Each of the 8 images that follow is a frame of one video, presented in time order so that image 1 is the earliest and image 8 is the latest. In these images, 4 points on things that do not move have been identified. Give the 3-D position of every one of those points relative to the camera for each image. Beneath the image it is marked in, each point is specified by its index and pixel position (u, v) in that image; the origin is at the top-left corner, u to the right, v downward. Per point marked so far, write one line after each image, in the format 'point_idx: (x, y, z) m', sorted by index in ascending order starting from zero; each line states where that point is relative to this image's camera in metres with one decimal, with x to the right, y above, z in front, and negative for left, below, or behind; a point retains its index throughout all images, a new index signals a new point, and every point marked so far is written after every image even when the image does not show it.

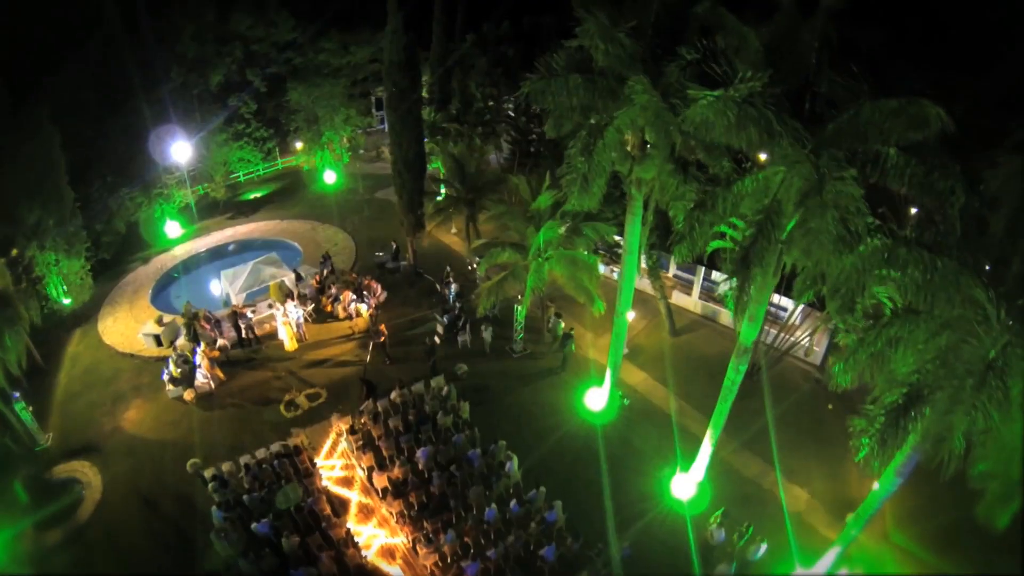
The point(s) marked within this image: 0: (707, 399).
0: (+6.7, -3.8, +14.3) m
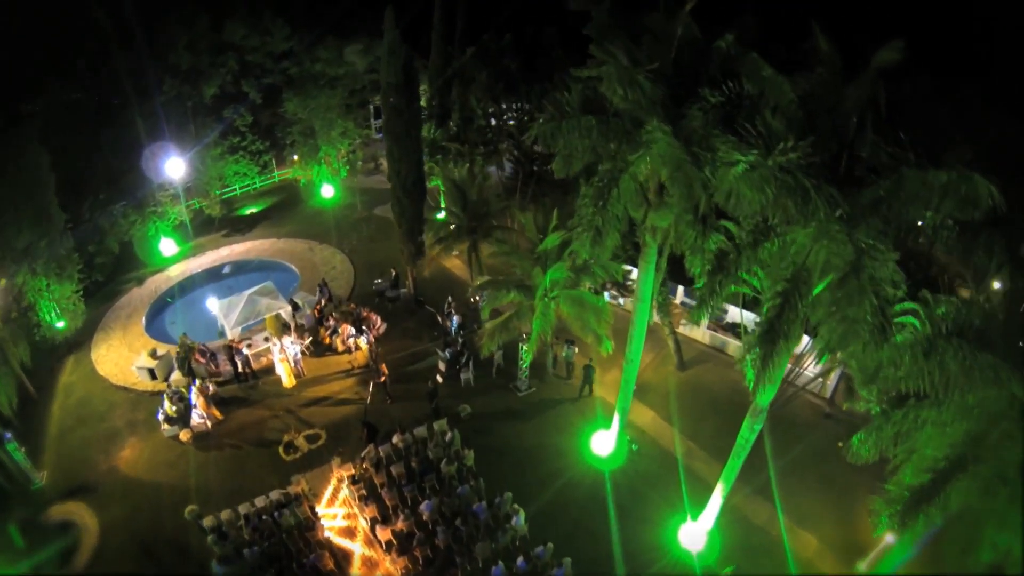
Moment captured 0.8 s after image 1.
0: (+6.9, -5.1, +13.9) m
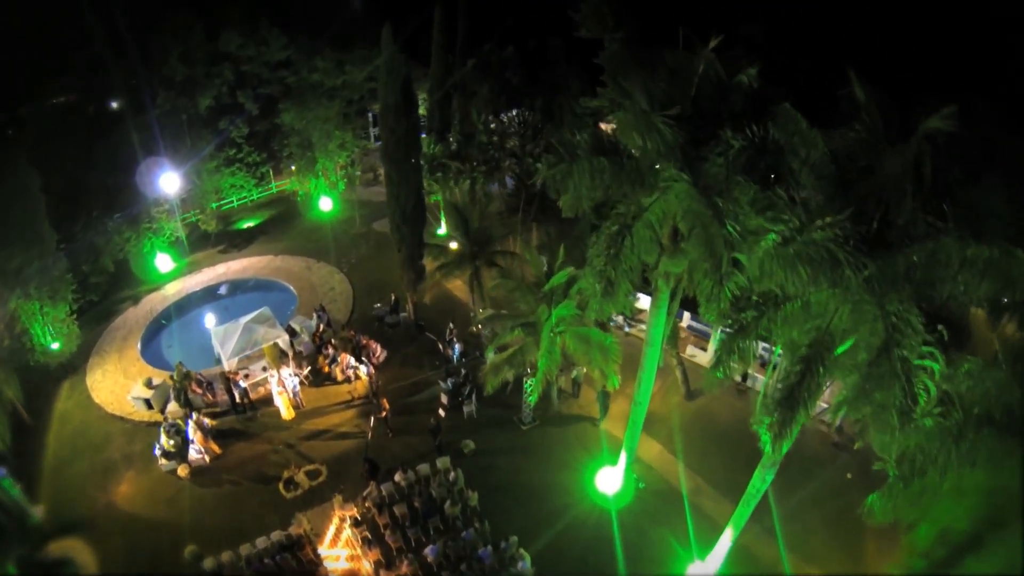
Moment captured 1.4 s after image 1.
0: (+7.0, -6.2, +13.7) m
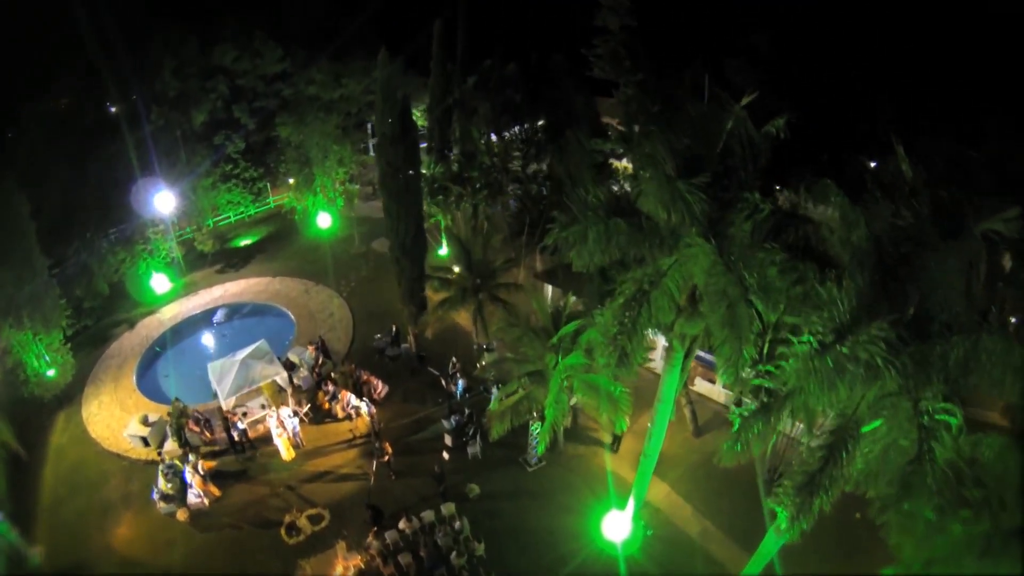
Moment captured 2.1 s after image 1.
0: (+7.2, -7.5, +13.4) m
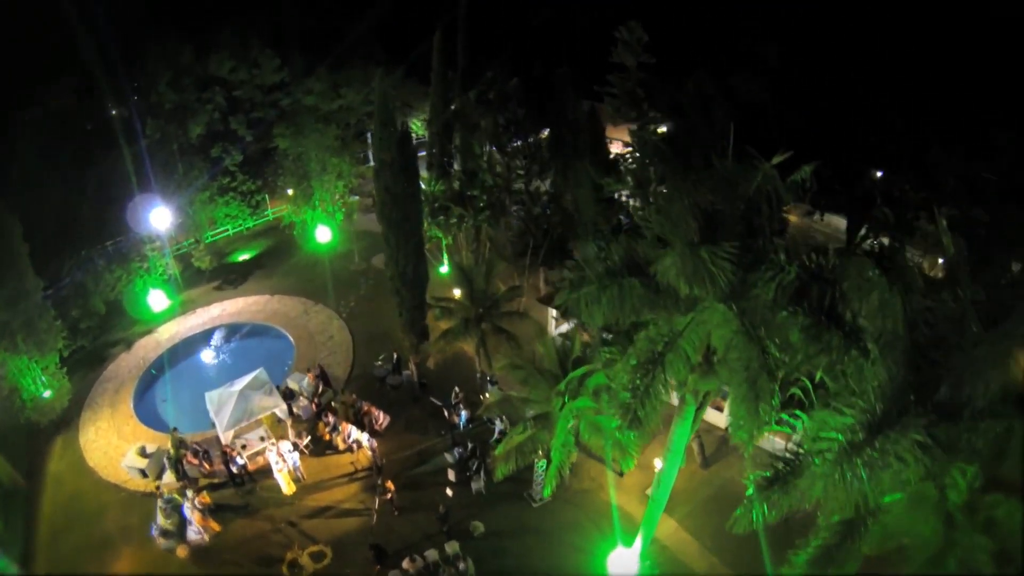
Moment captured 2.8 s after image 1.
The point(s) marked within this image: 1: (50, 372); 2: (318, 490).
0: (+7.4, -8.5, +13.2) m
1: (-20.3, -4.0, +18.2) m
2: (-6.8, -7.0, +14.5) m
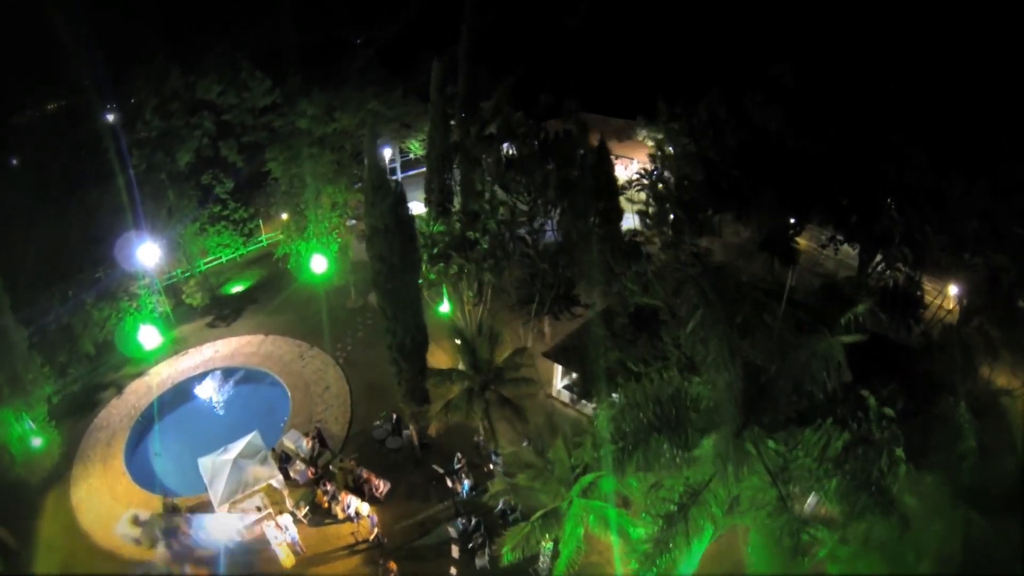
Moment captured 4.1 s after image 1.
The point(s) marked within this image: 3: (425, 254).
0: (+7.6, -10.9, +13.0) m
1: (-20.1, -6.1, +17.7) m
2: (-6.6, -9.3, +14.1) m
3: (-3.9, +1.5, +18.6) m
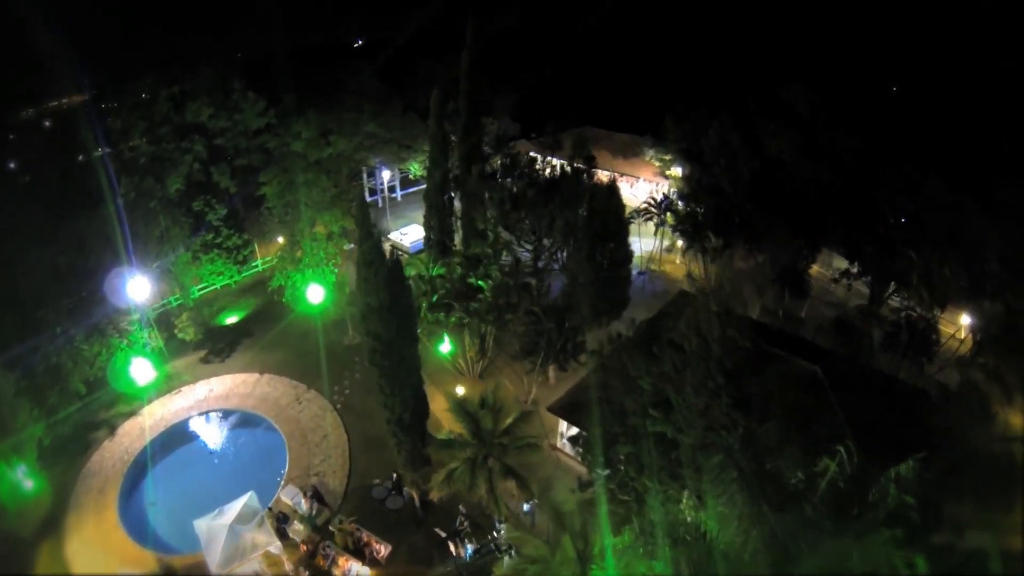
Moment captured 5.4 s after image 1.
0: (+7.7, -13.1, +12.8) m
1: (-20.0, -8.0, +17.2) m
2: (-6.5, -11.4, +13.9) m
3: (-3.8, -0.4, +18.0) m
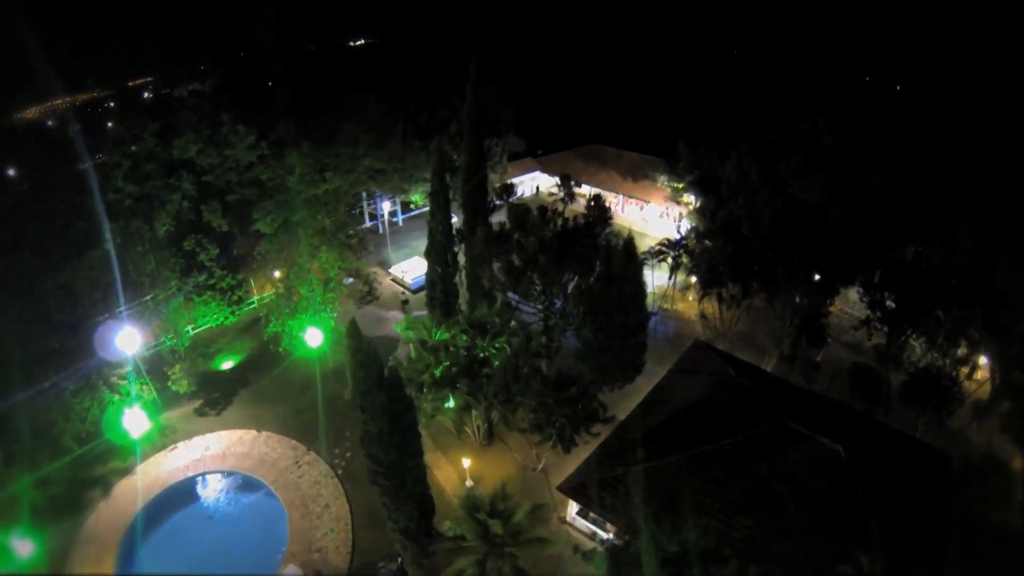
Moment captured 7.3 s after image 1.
0: (+7.9, -16.1, +12.6) m
1: (-19.7, -10.7, +16.8) m
2: (-6.2, -14.3, +13.6) m
3: (-3.5, -3.1, +17.1) m
